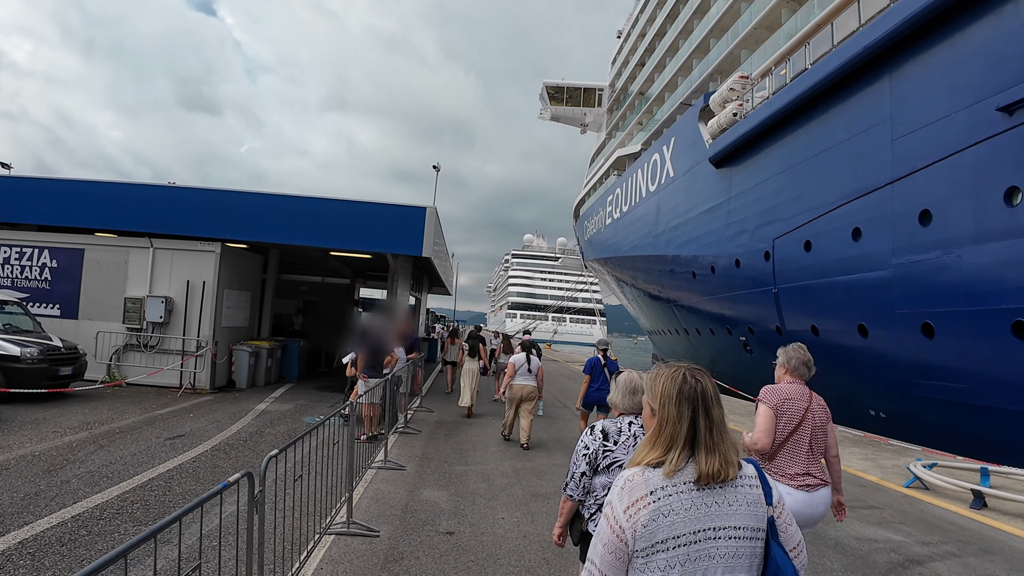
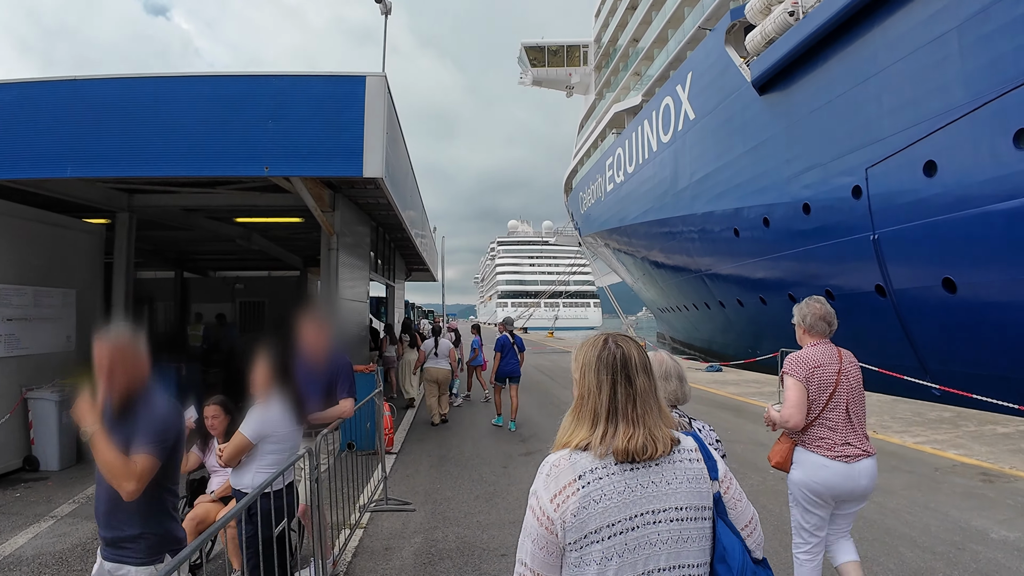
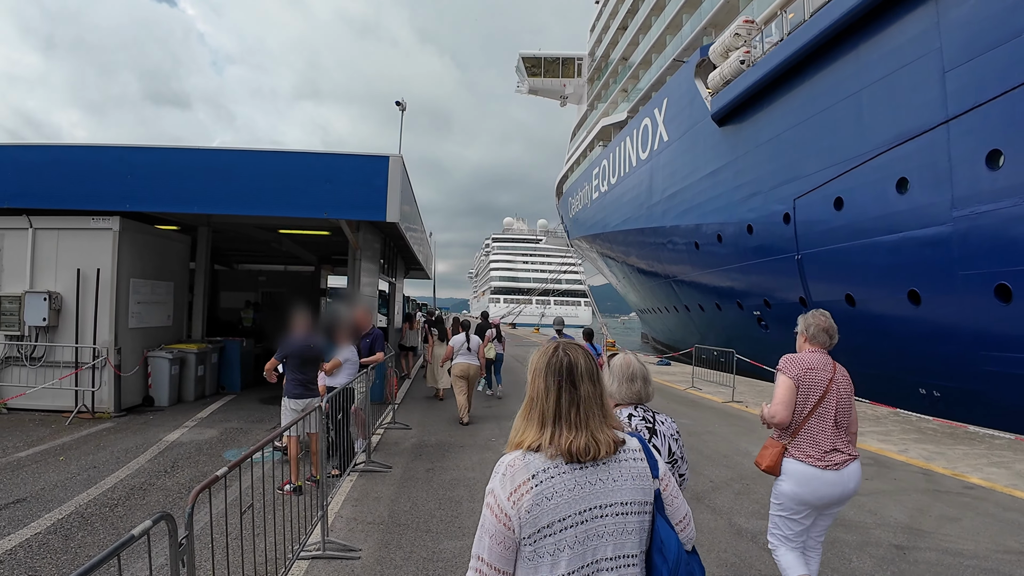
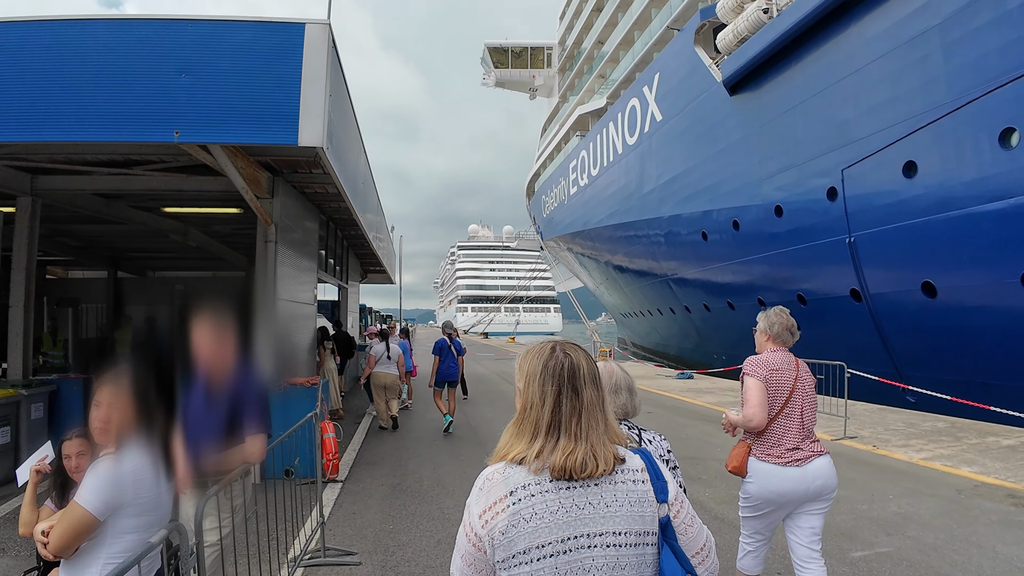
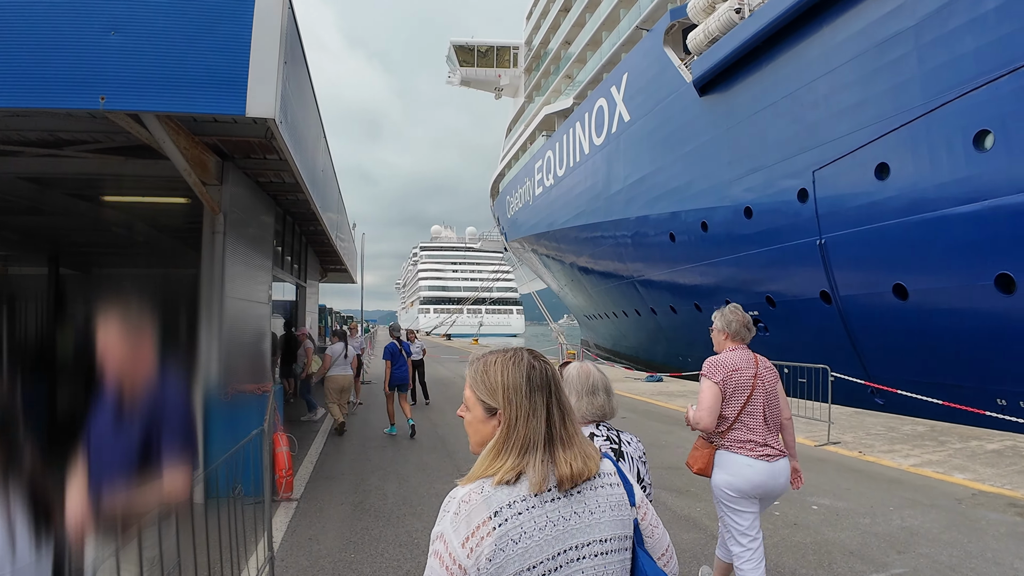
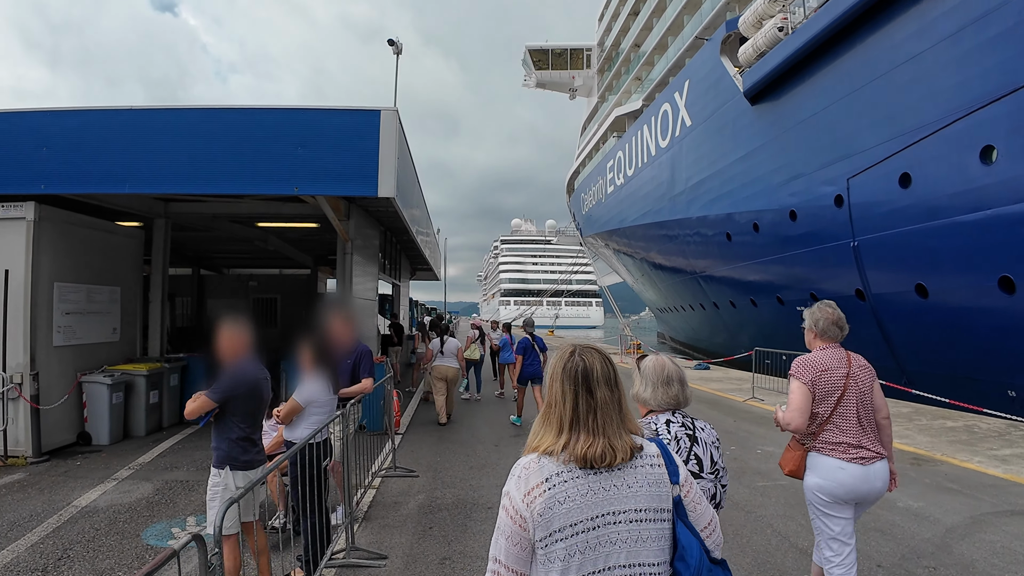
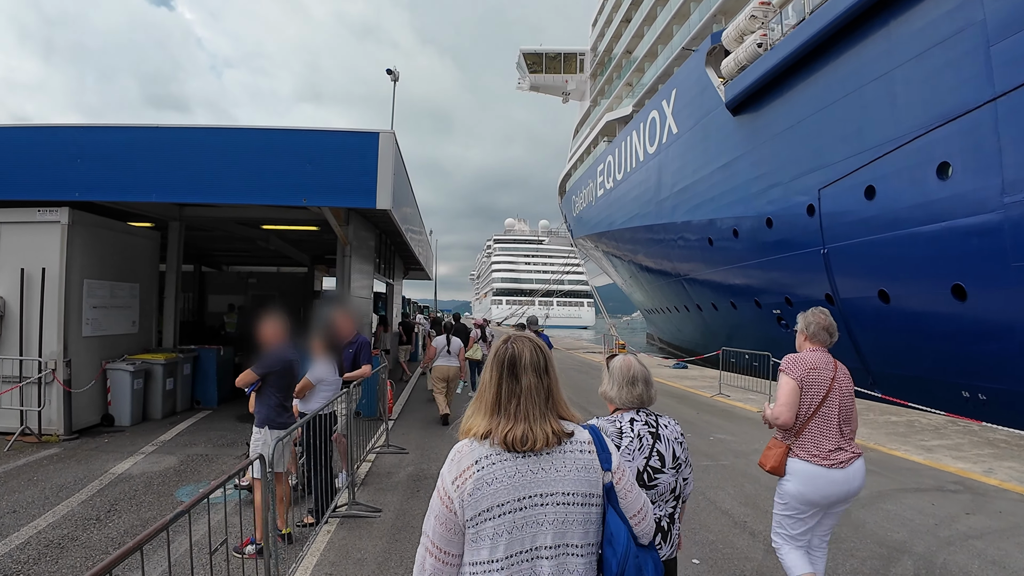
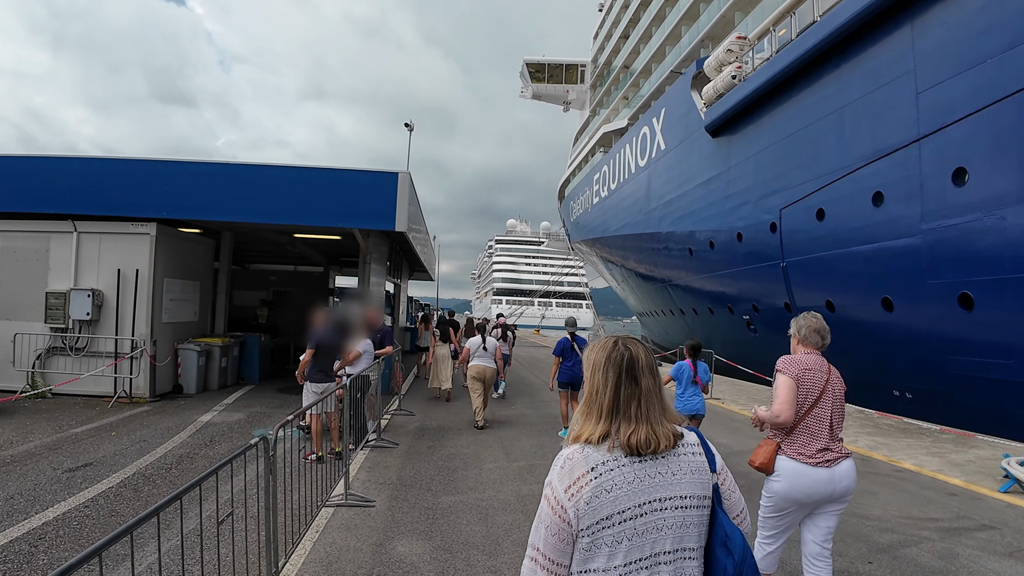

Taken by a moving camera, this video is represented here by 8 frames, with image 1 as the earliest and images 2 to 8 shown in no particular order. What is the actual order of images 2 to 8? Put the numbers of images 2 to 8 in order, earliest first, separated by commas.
8, 3, 7, 6, 2, 4, 5
